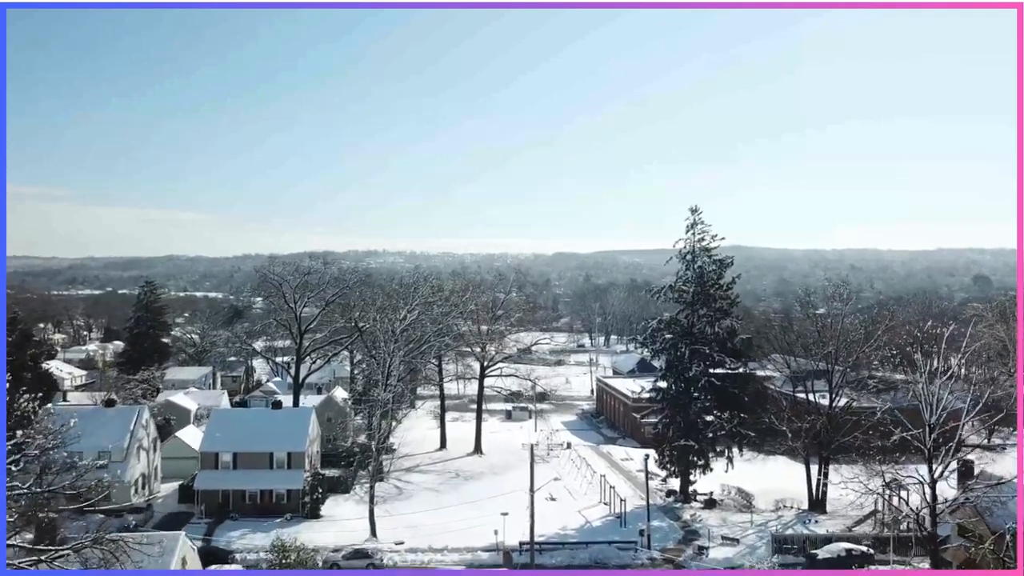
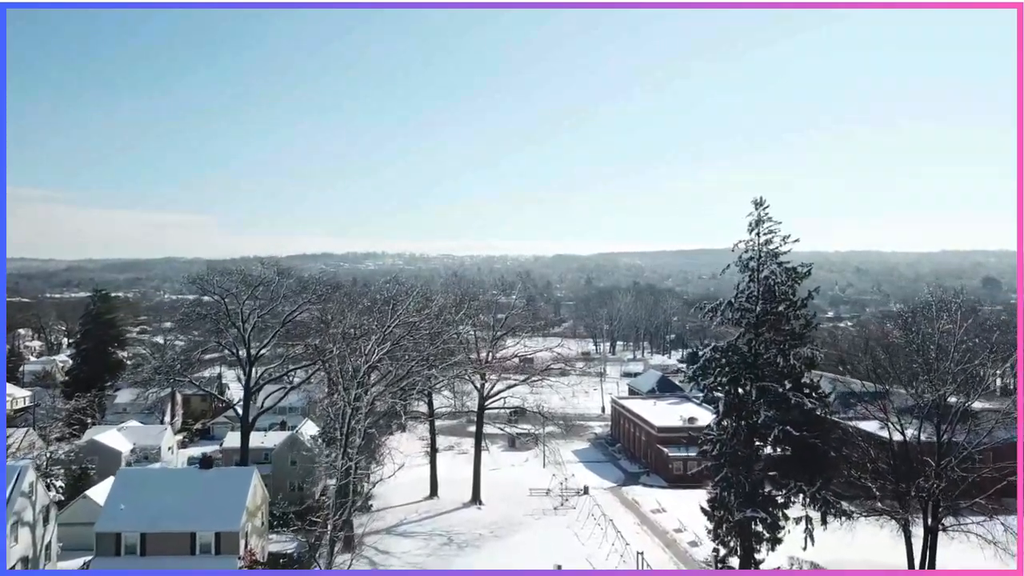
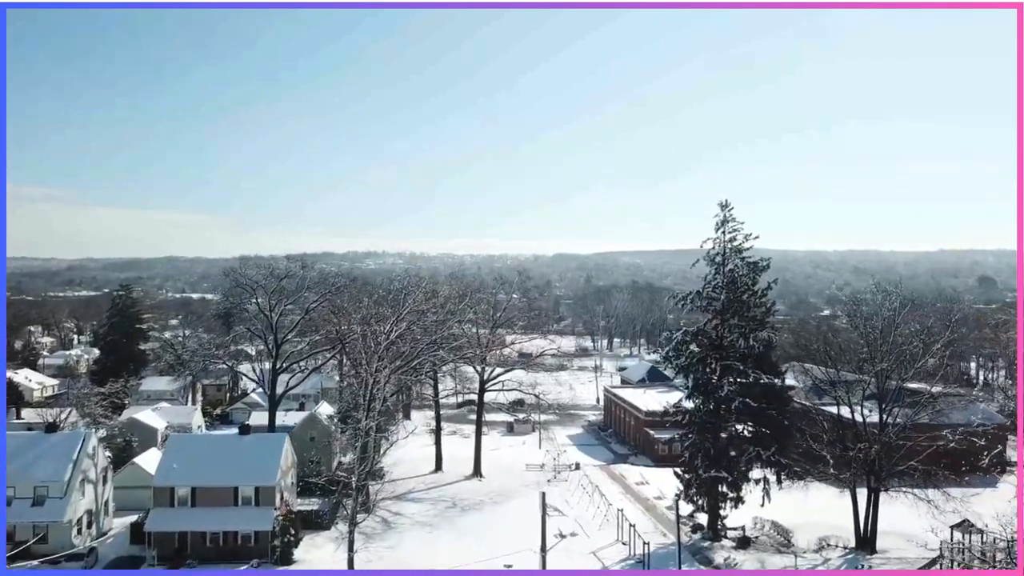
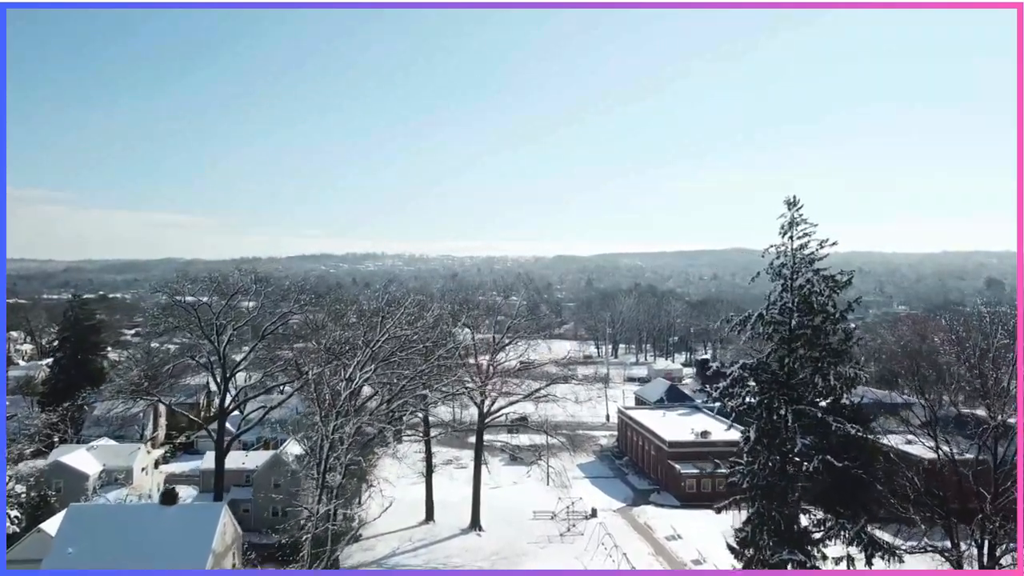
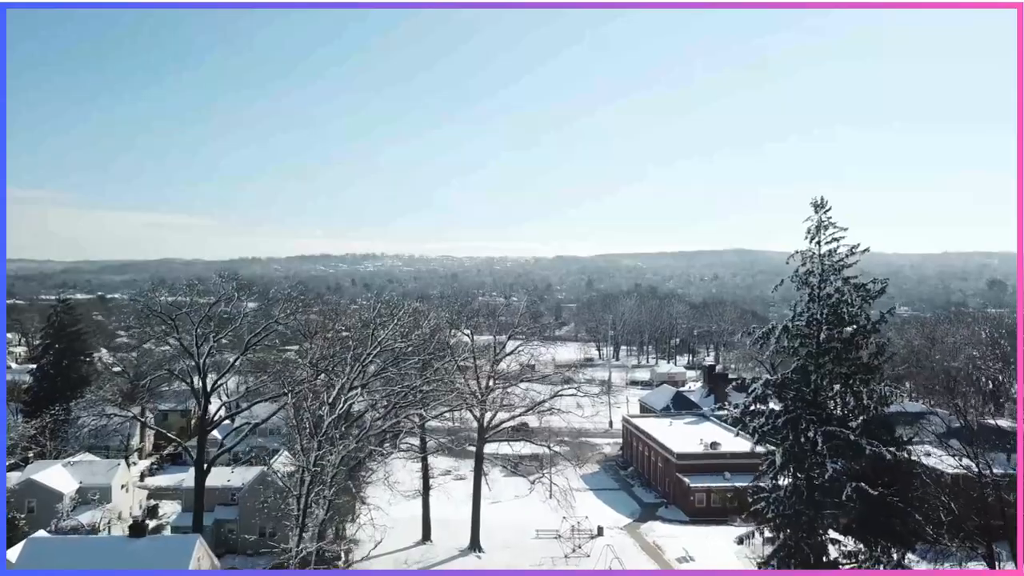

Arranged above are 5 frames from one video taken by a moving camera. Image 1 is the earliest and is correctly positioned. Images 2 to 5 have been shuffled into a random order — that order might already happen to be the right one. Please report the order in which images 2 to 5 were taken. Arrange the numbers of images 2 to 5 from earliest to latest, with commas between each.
3, 2, 4, 5
